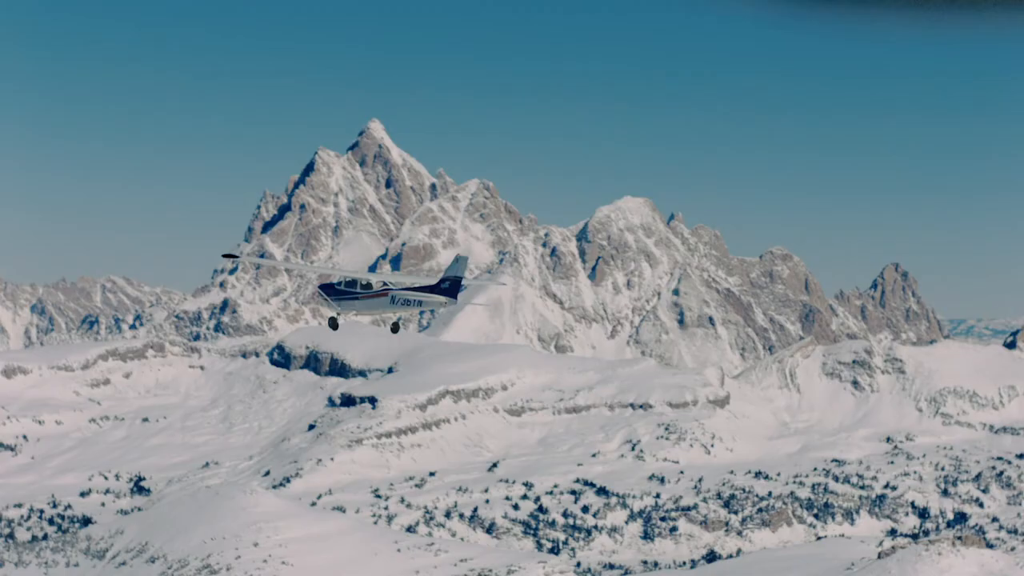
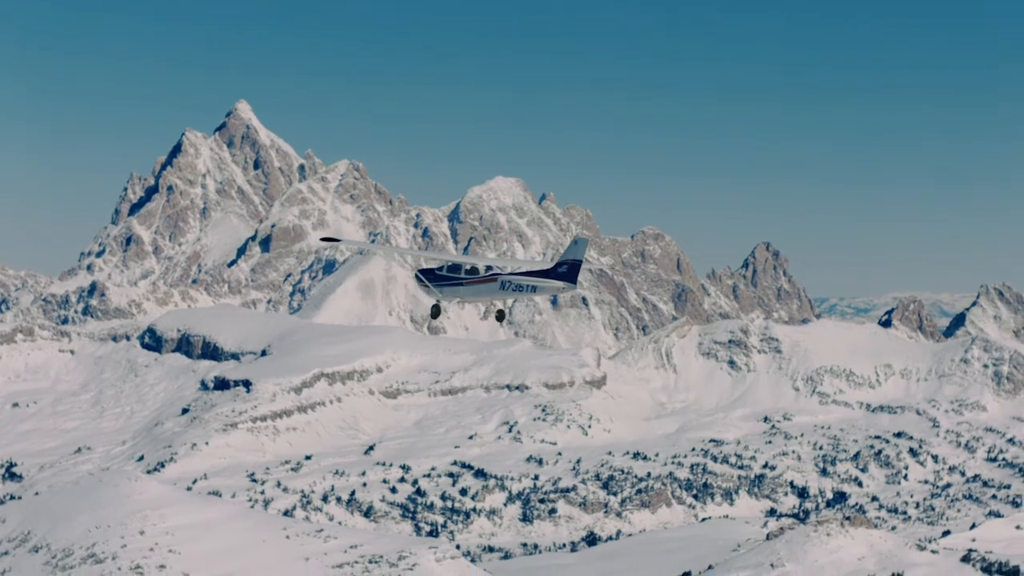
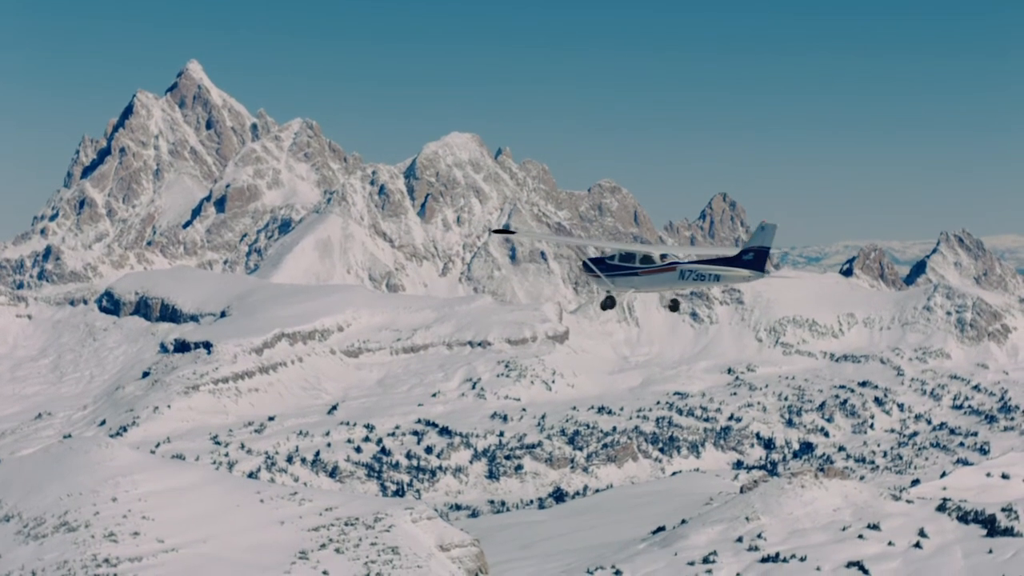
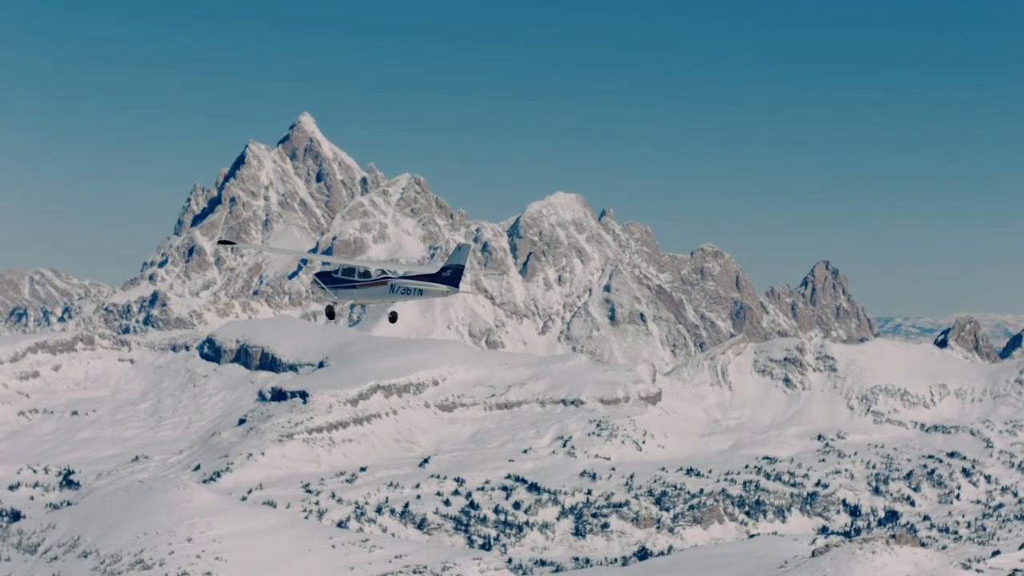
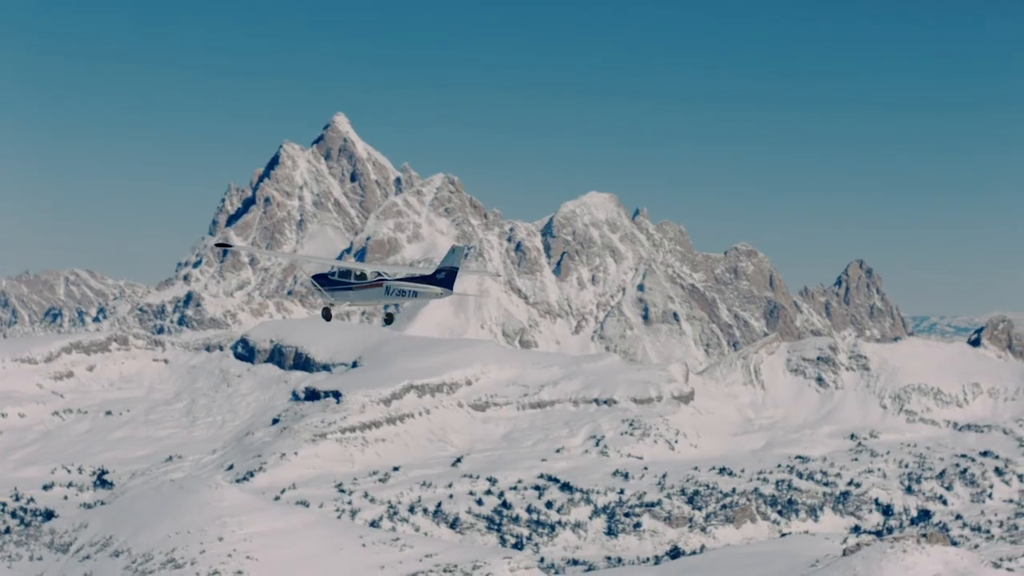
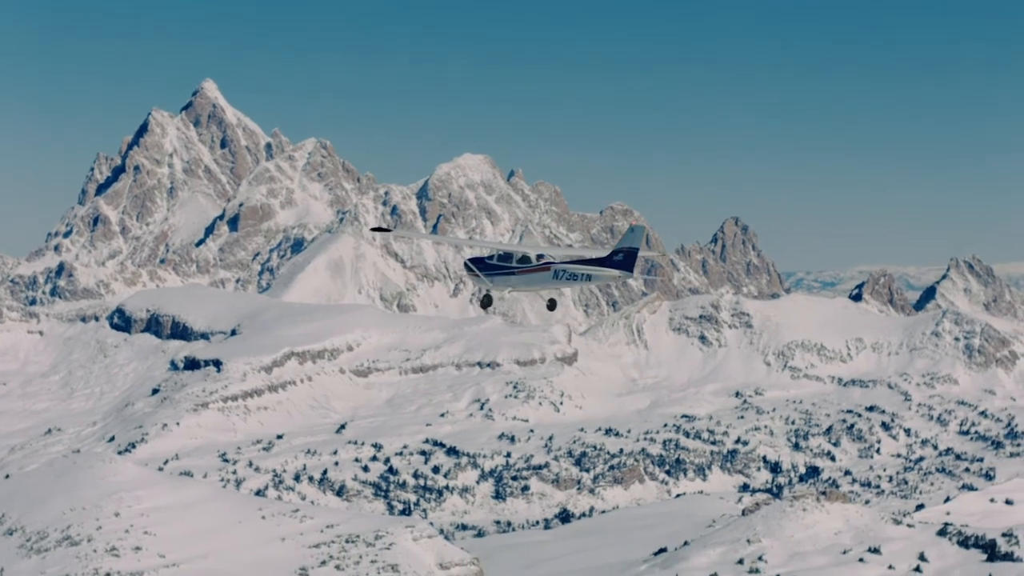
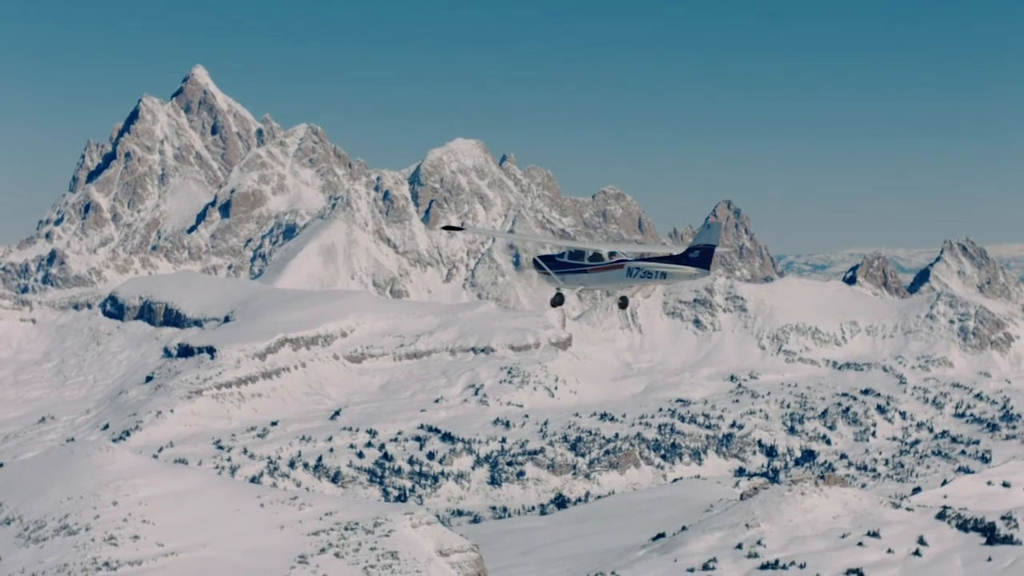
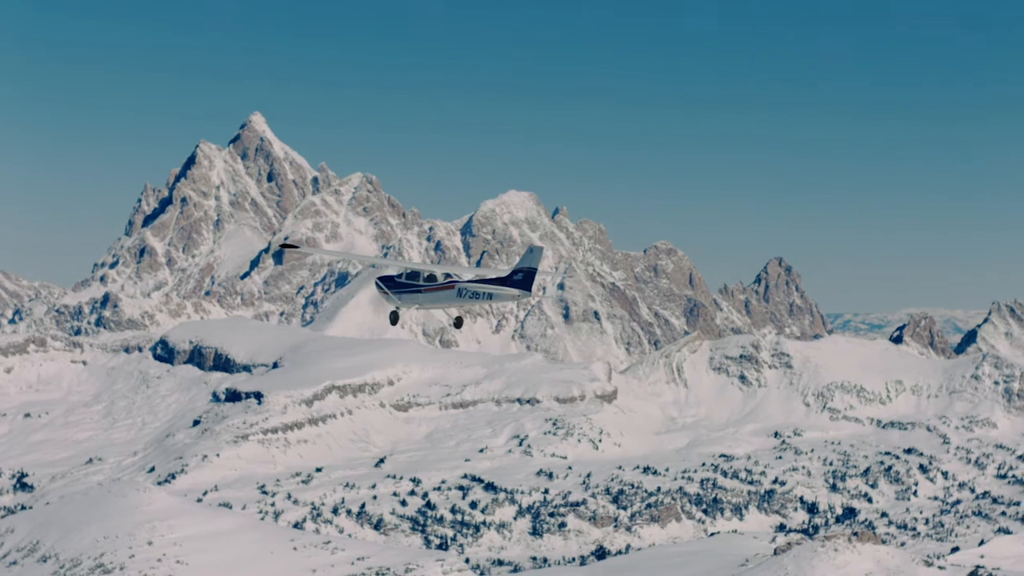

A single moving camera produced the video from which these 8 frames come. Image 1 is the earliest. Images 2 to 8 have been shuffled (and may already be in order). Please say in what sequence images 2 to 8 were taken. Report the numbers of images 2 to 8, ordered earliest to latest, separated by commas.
5, 4, 8, 2, 6, 7, 3
